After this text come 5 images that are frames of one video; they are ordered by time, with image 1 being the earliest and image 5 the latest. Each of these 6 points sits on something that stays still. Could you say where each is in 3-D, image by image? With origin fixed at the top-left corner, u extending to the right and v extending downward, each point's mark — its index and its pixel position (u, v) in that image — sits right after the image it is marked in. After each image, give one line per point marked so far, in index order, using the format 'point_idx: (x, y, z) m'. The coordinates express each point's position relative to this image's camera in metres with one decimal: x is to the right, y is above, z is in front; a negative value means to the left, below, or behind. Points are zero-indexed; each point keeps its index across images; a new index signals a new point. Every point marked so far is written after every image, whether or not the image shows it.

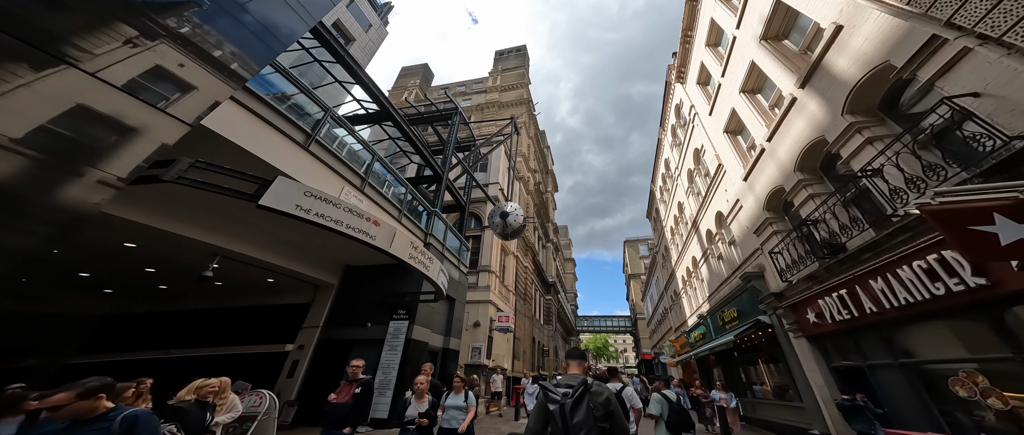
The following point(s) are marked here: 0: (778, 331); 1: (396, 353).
0: (+7.3, -3.1, +7.9) m
1: (-2.9, -3.7, +7.8) m
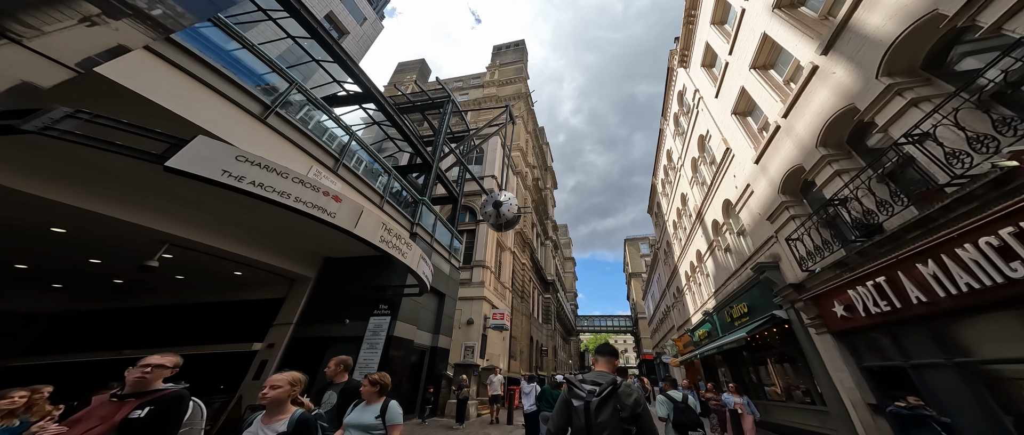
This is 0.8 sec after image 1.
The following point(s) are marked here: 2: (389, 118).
0: (+7.0, -2.7, +7.1) m
1: (-3.2, -3.4, +7.1) m
2: (-5.5, +4.4, +12.8) m
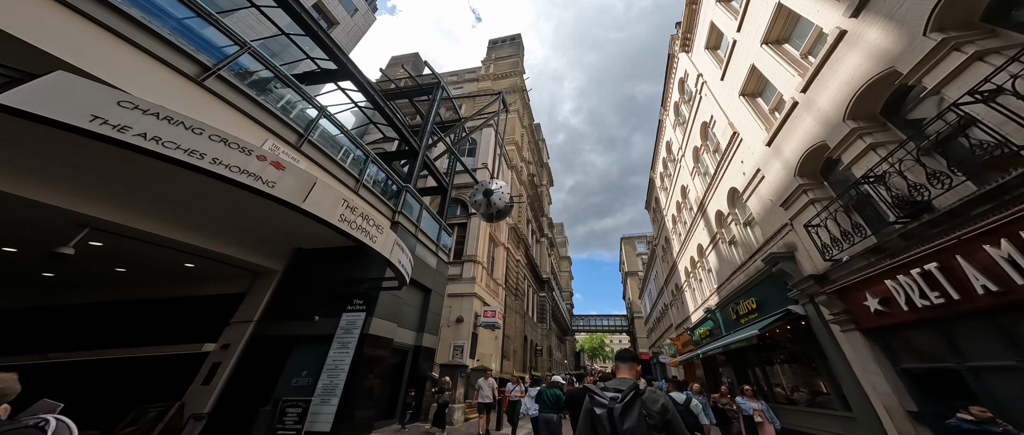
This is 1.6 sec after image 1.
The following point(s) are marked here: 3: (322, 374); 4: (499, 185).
0: (+6.8, -2.4, +6.4) m
1: (-3.4, -3.0, +6.2) m
2: (-5.8, +4.8, +11.9) m
3: (-3.9, -3.2, +5.9) m
4: (-0.4, +1.3, +11.5) m
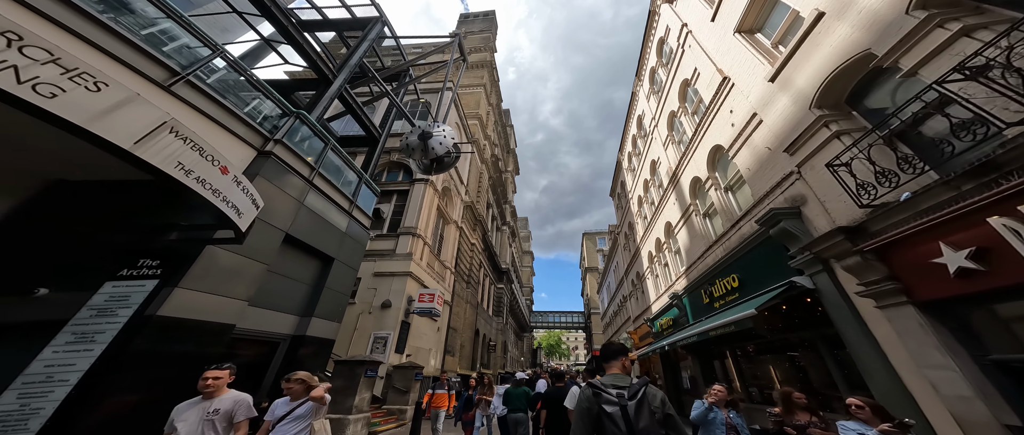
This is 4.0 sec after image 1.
0: (+5.3, -1.4, +4.8) m
1: (-4.8, -1.5, +3.4) m
2: (-7.4, +6.5, +8.7) m
3: (-5.2, -1.7, +3.0) m
4: (-2.2, +2.7, +9.0) m
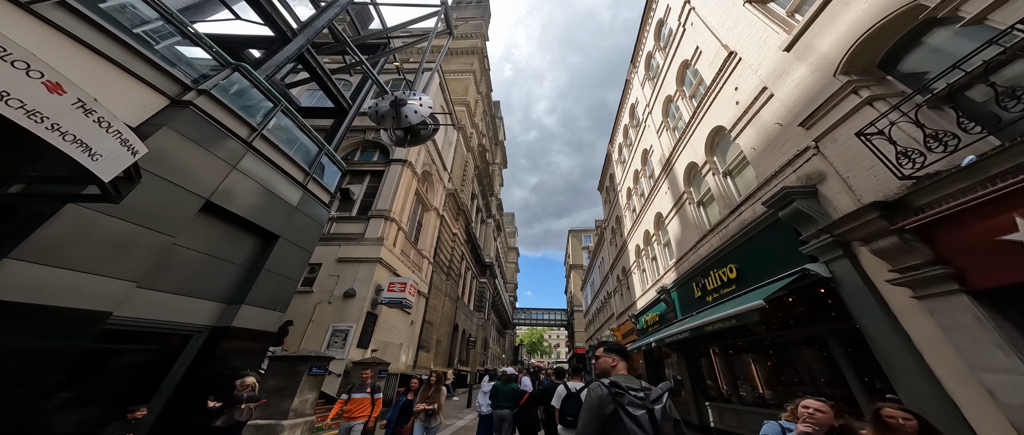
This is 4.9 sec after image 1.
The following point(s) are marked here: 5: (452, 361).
0: (+4.9, -1.0, +4.1) m
1: (-5.2, -0.9, +2.3) m
2: (-7.7, +7.3, +7.4) m
3: (-5.5, -1.1, +1.9) m
4: (-2.7, +3.3, +7.9) m
5: (-4.0, -9.4, +19.3) m
